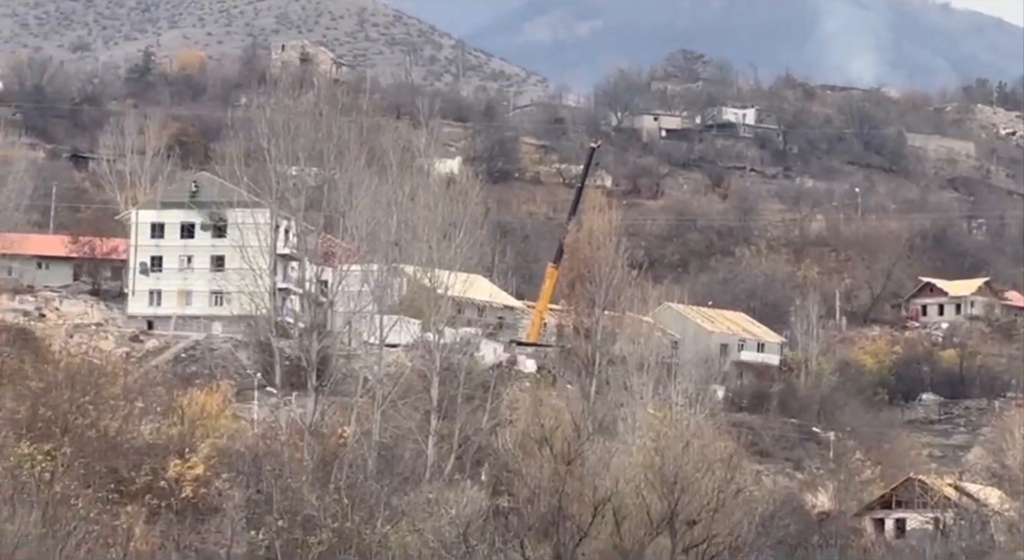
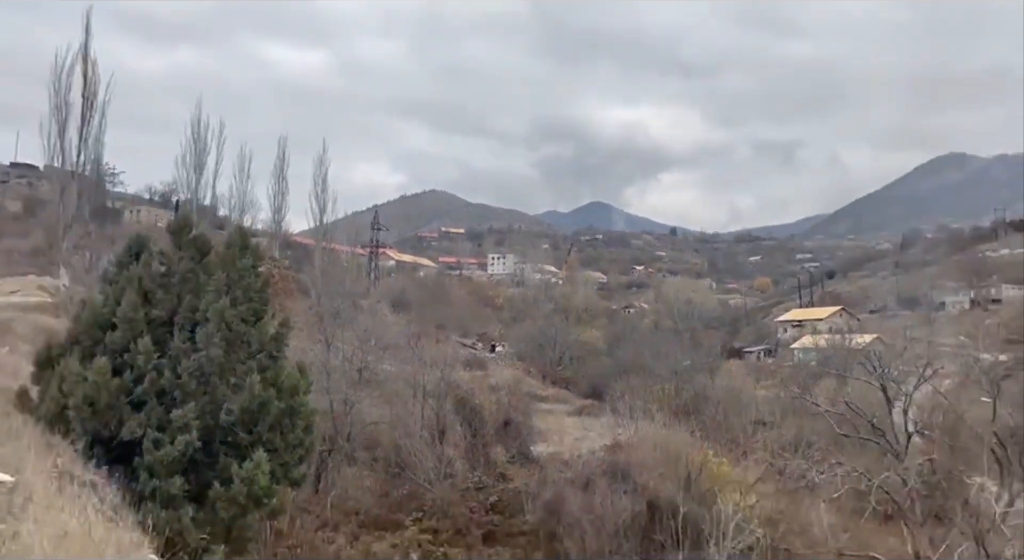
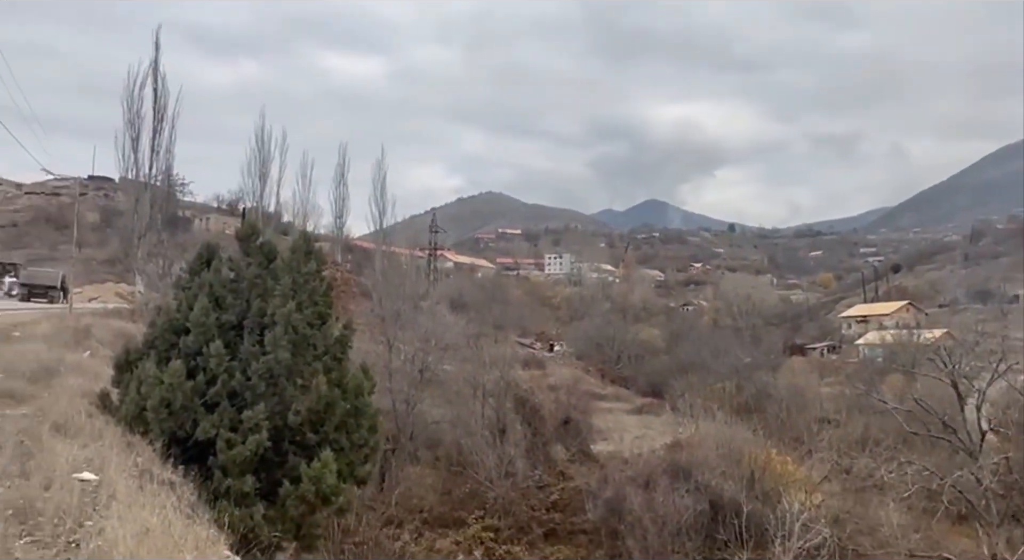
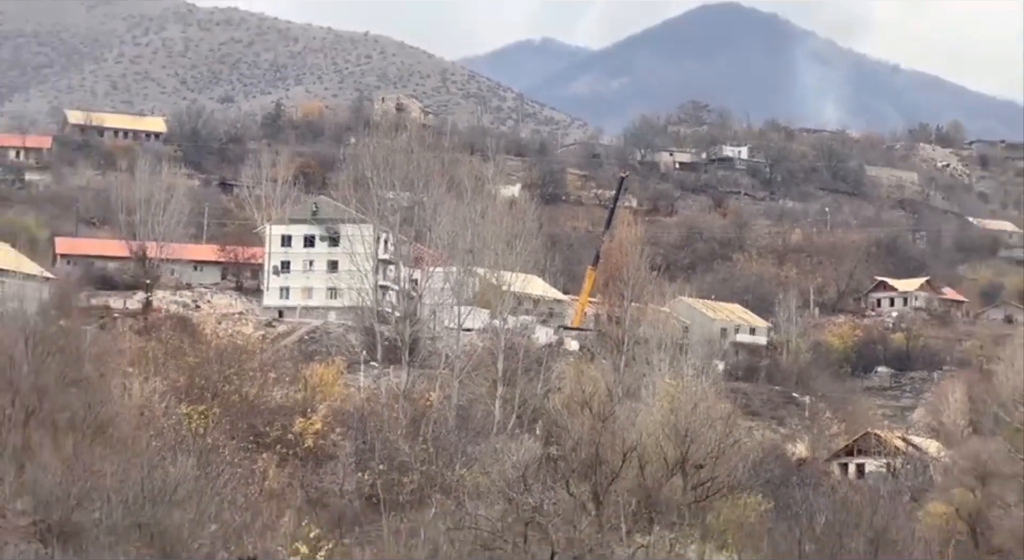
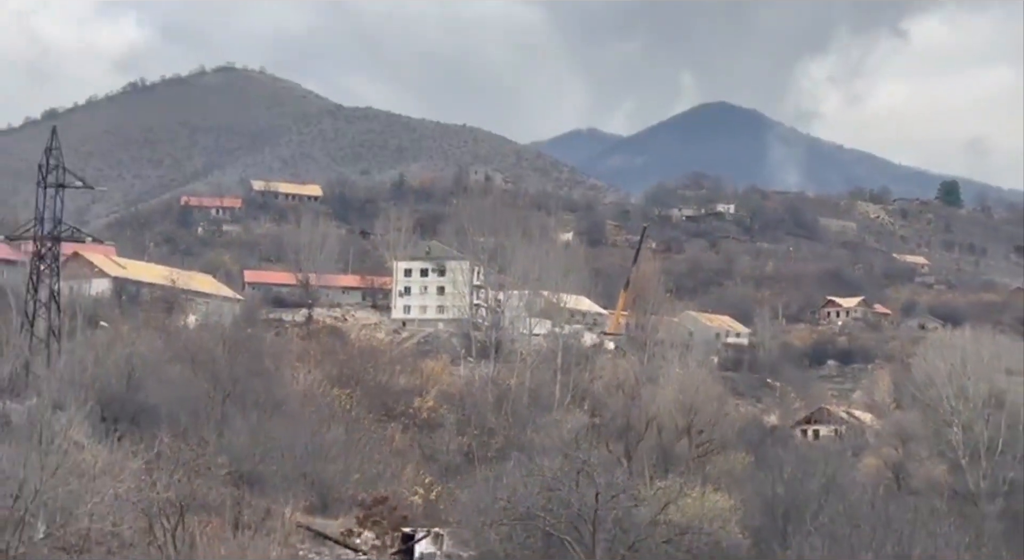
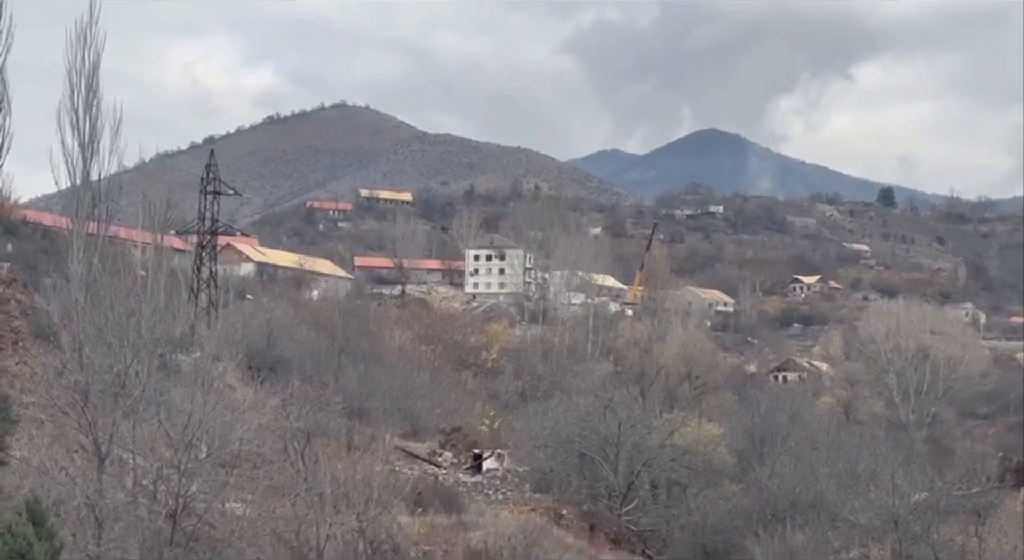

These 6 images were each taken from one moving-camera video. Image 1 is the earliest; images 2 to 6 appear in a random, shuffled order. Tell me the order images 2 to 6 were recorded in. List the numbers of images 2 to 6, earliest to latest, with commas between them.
4, 5, 6, 2, 3
